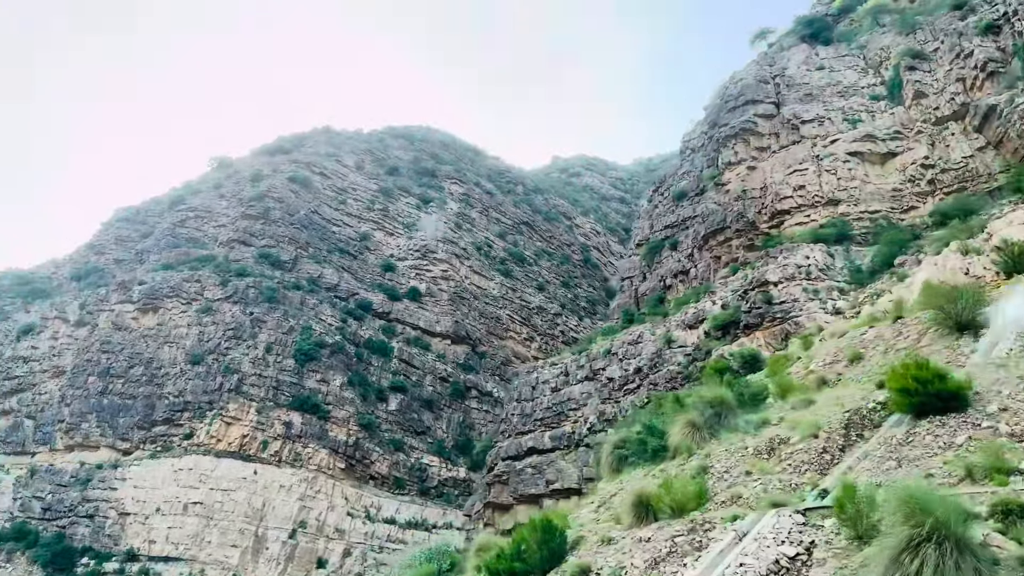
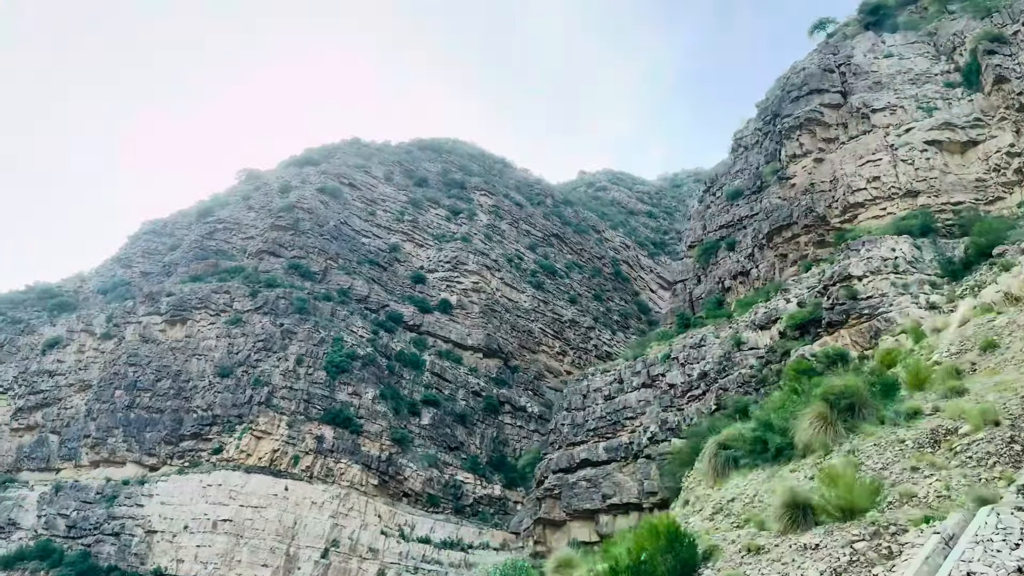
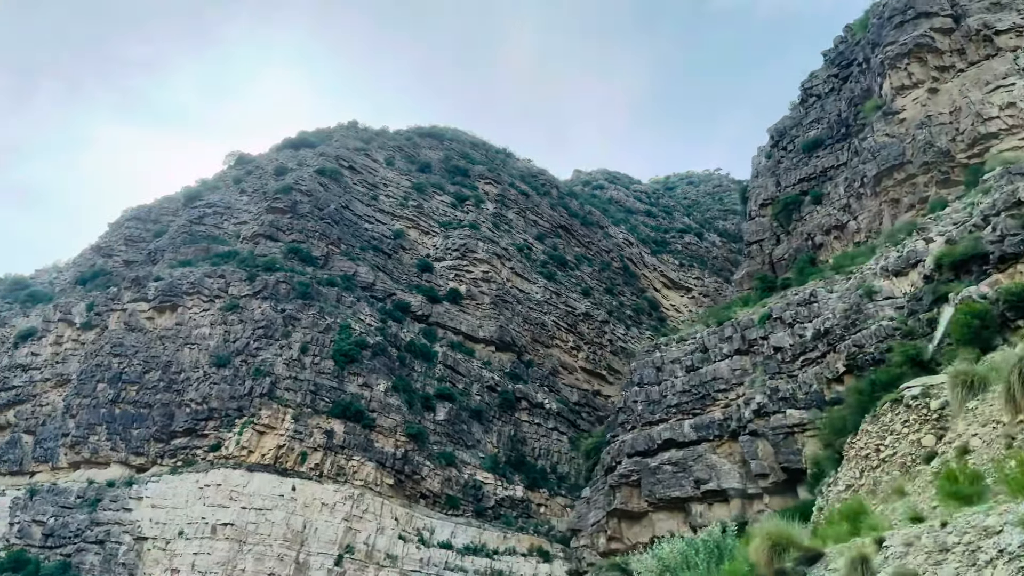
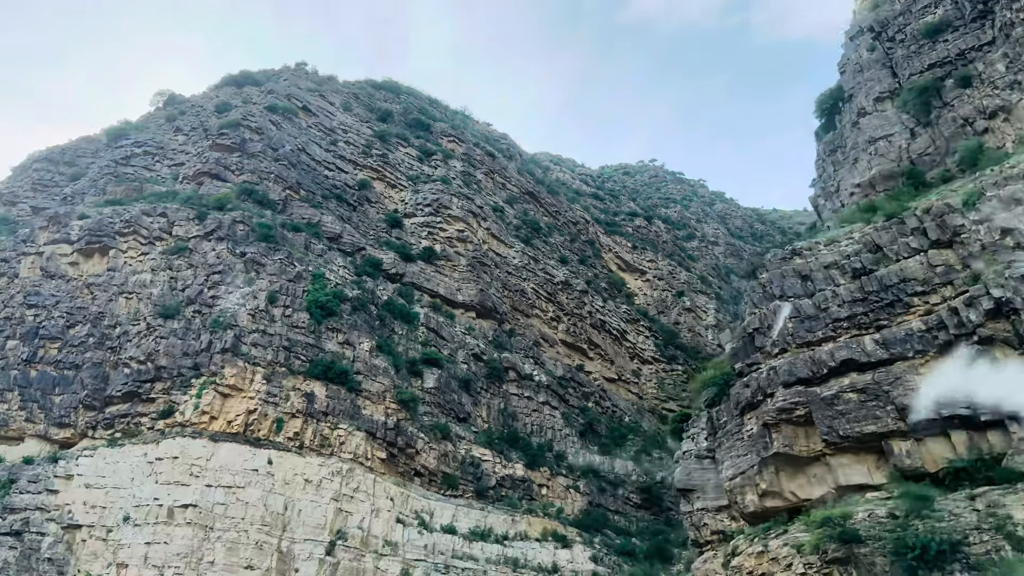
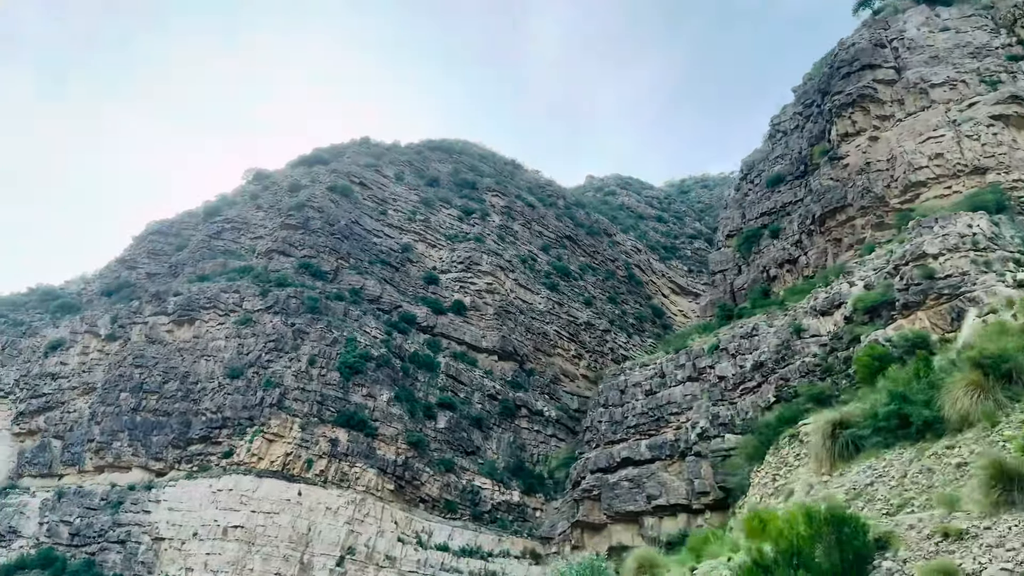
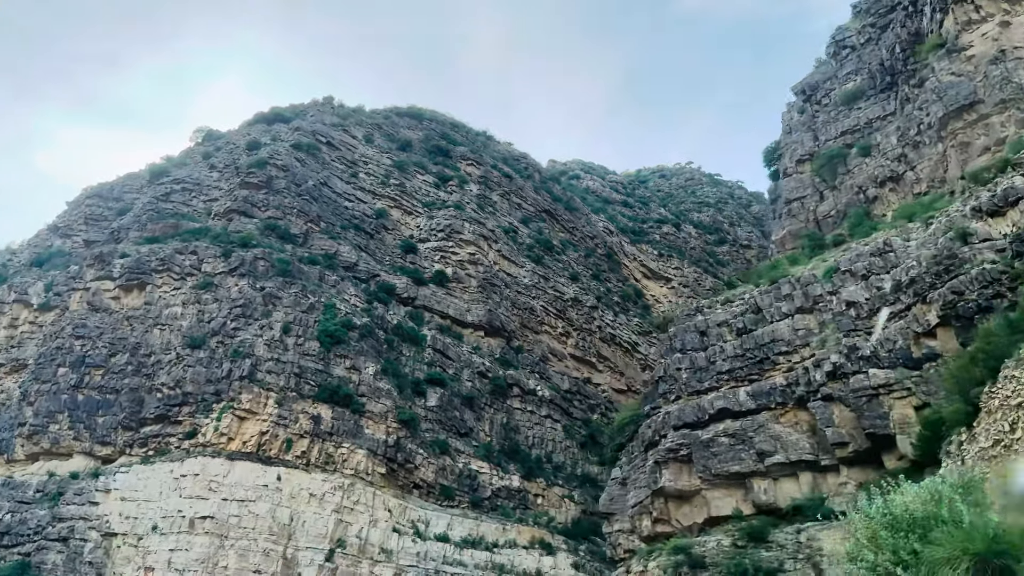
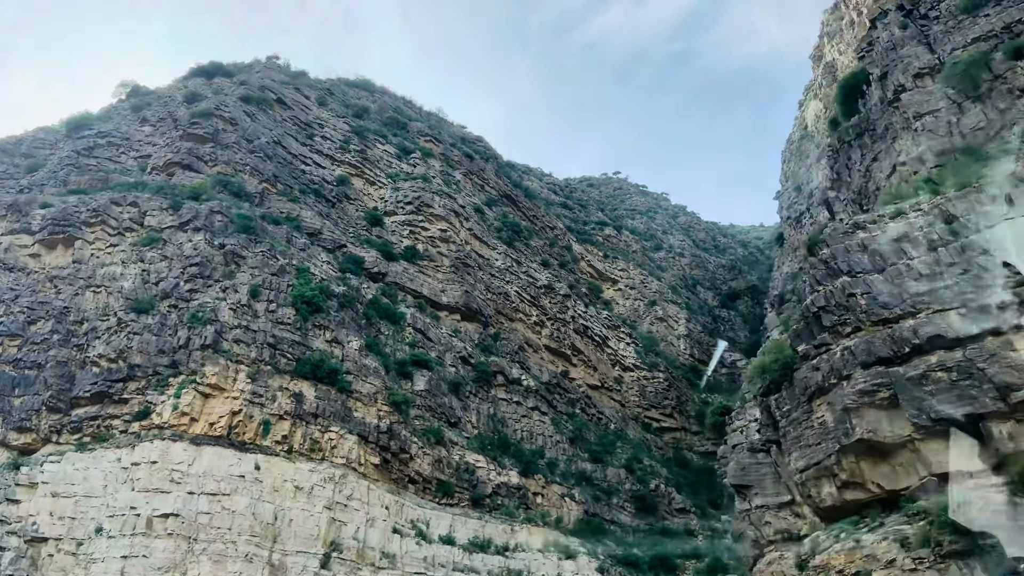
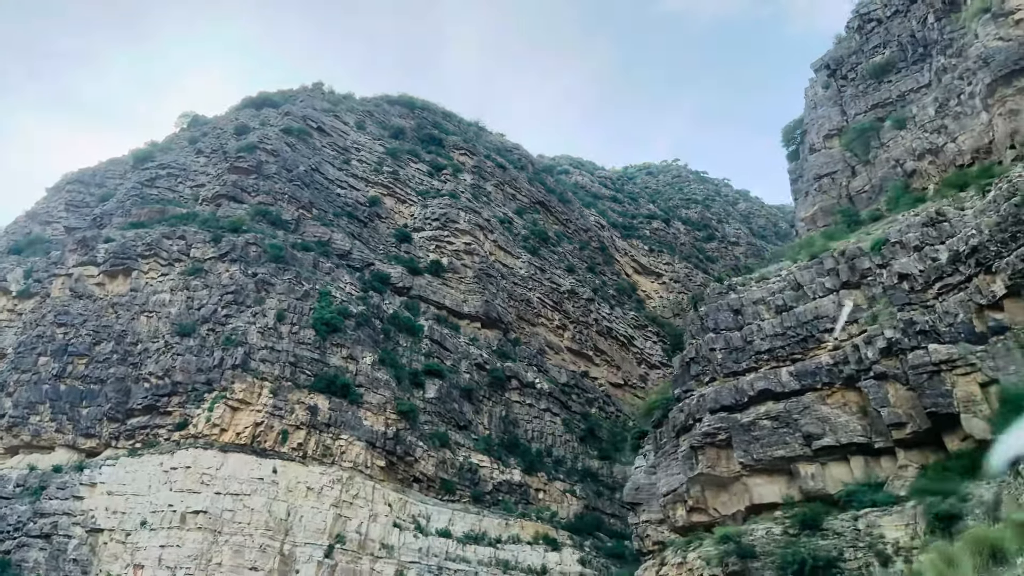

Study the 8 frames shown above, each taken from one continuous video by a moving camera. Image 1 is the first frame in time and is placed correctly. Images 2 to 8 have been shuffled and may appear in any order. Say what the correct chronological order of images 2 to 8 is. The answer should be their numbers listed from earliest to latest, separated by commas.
2, 5, 3, 6, 8, 4, 7
